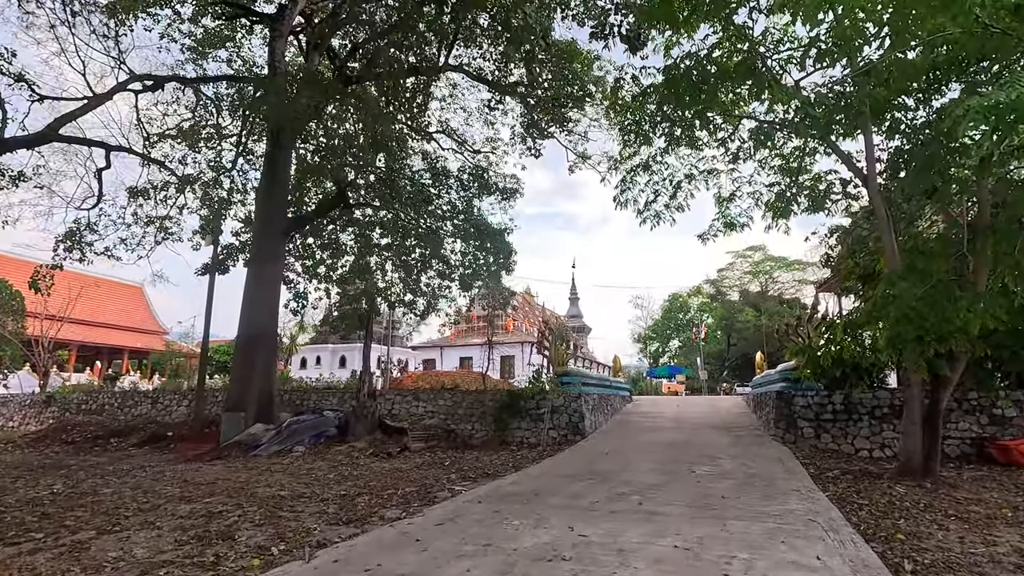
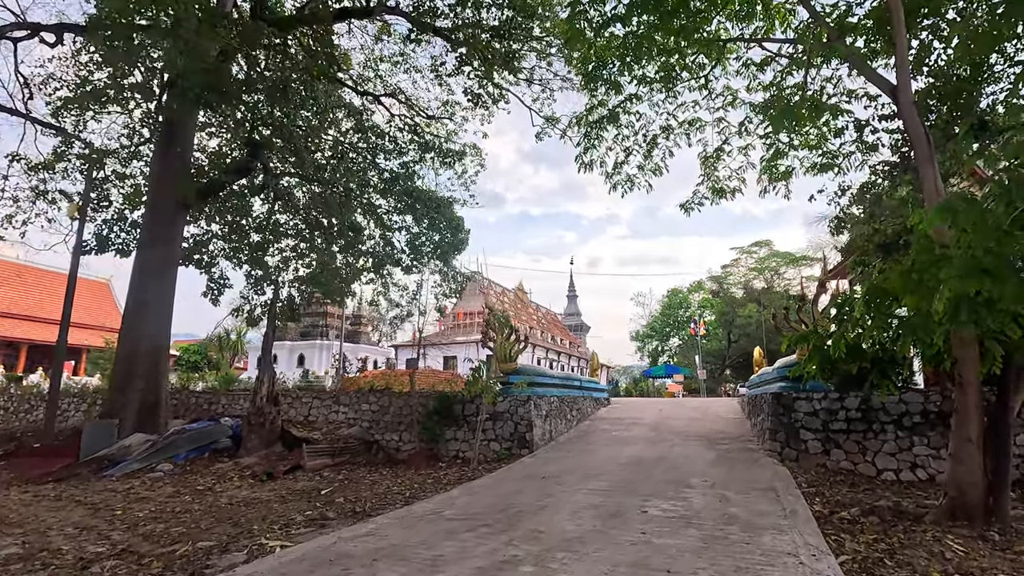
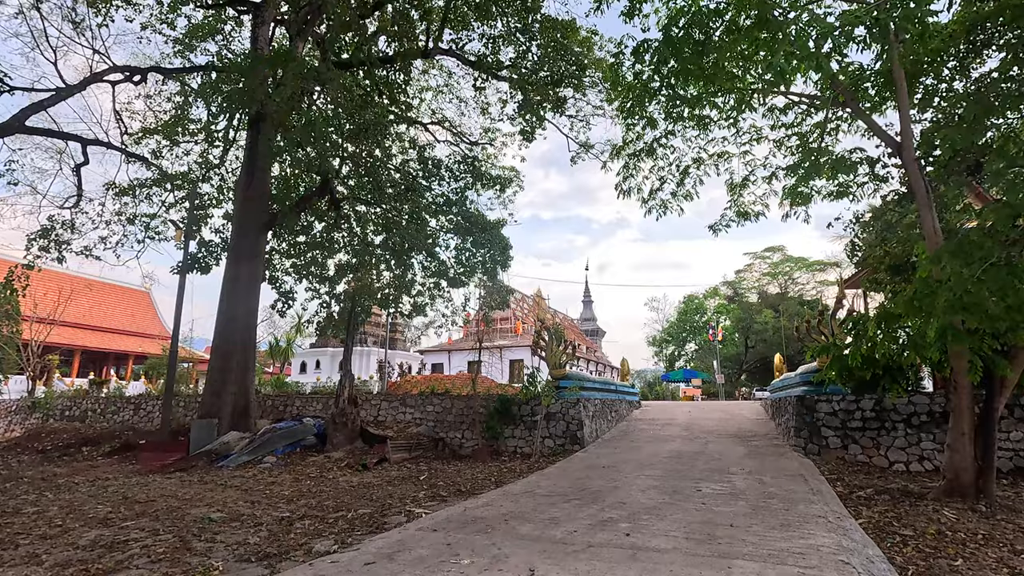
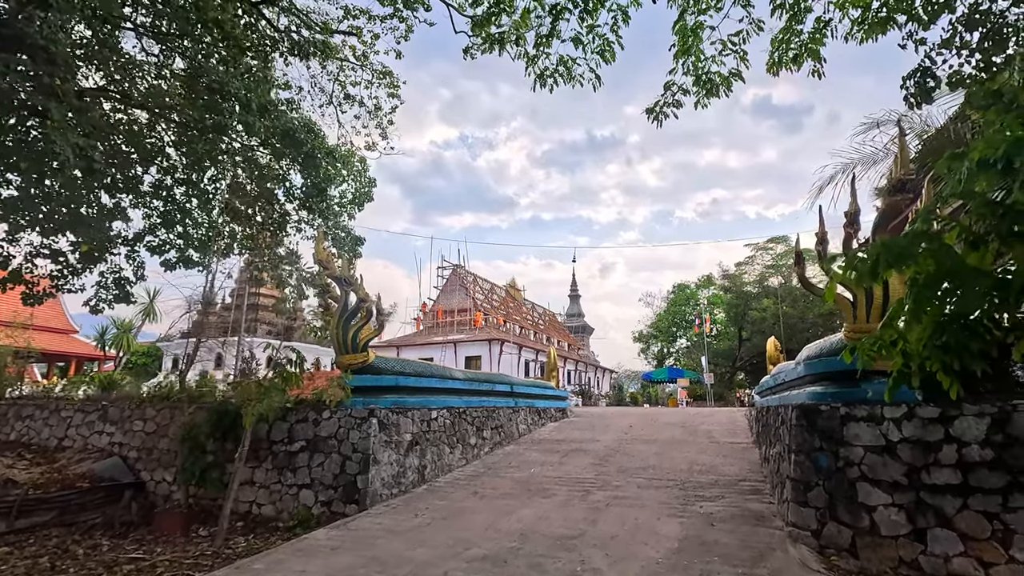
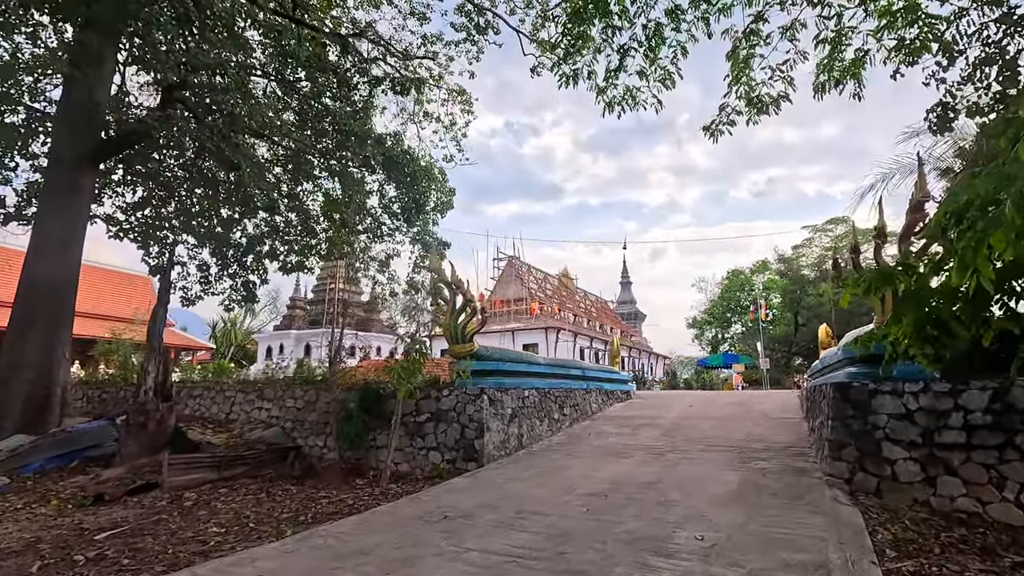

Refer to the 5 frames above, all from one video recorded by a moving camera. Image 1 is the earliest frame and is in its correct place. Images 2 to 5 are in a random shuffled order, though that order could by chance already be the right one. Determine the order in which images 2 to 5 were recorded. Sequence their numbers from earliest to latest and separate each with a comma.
3, 2, 5, 4
